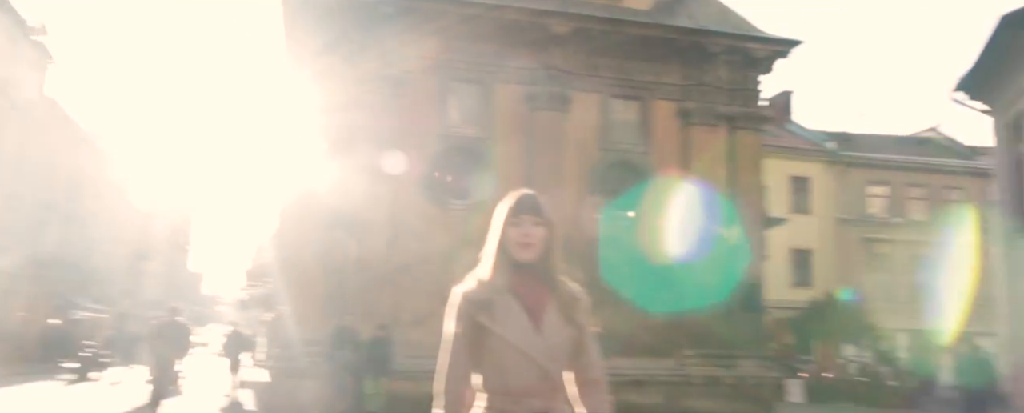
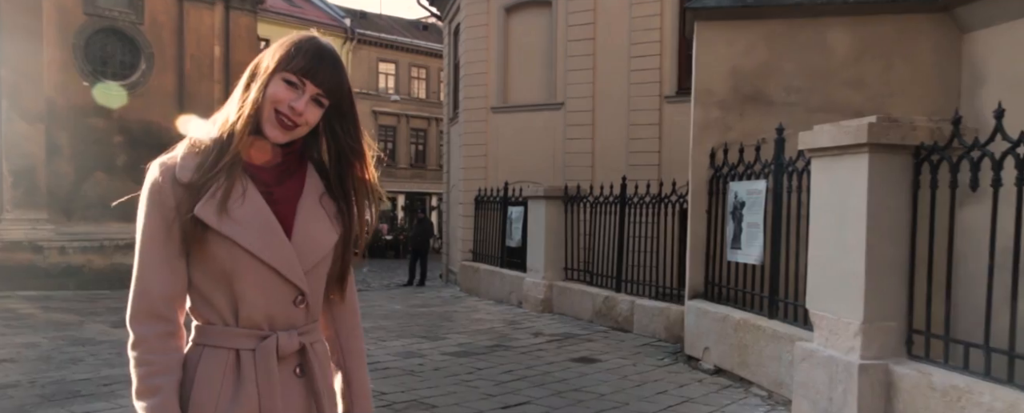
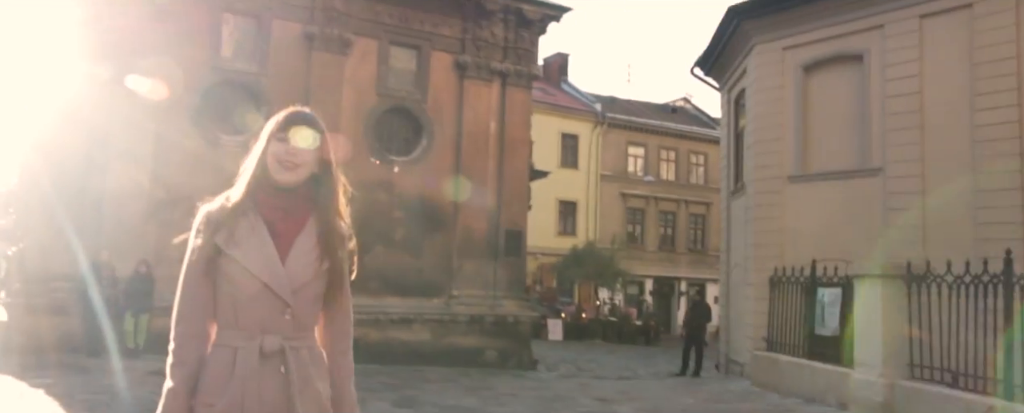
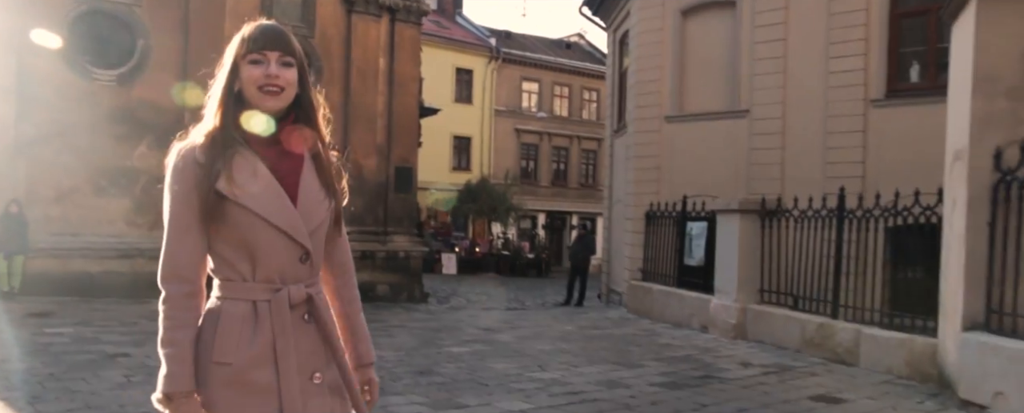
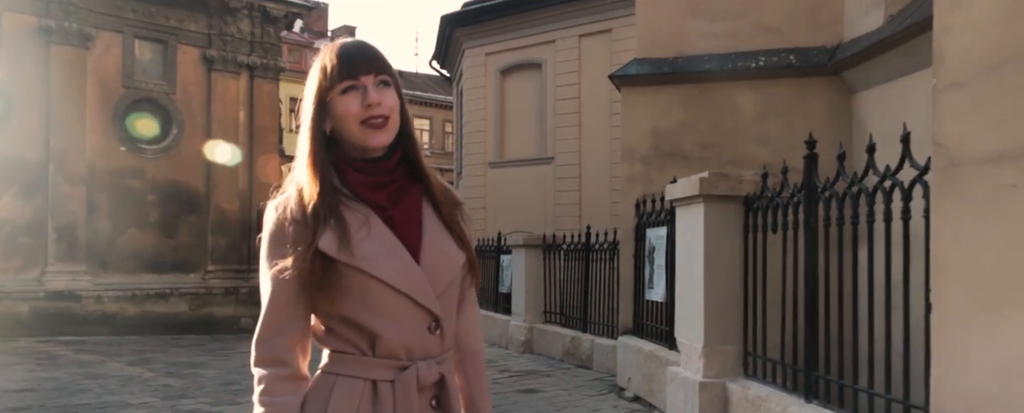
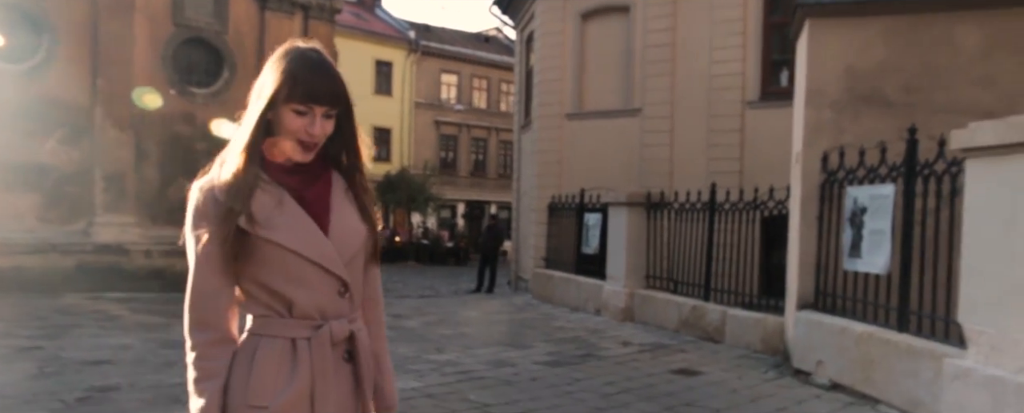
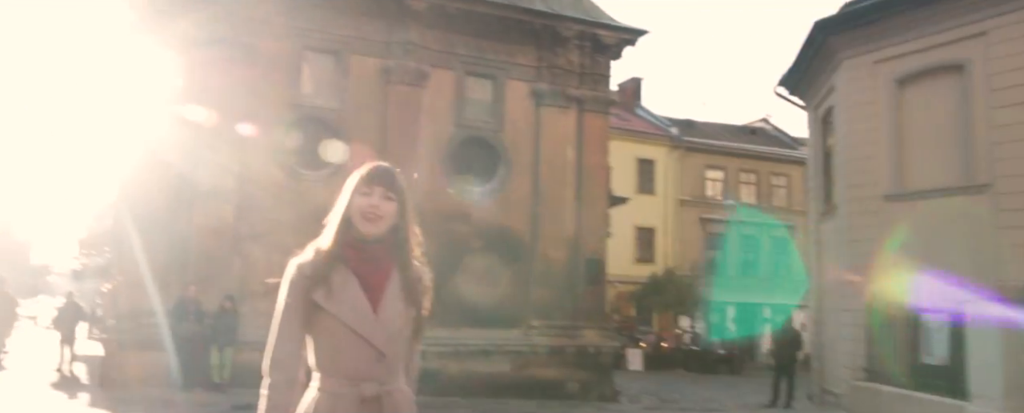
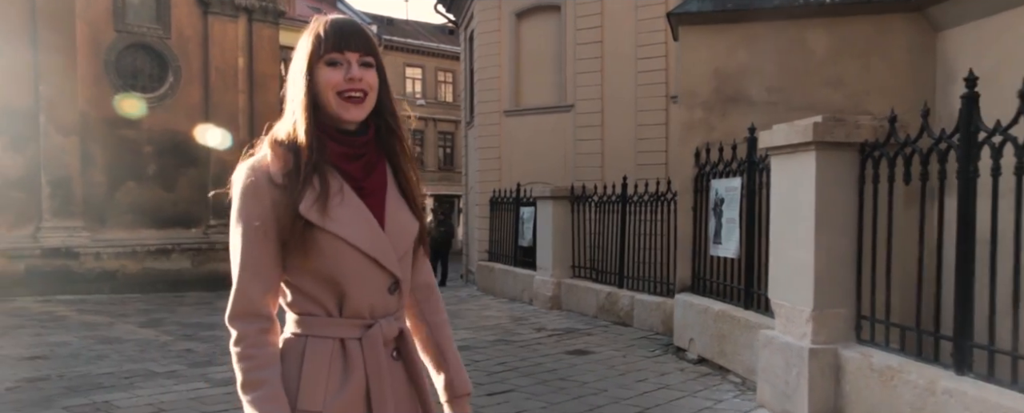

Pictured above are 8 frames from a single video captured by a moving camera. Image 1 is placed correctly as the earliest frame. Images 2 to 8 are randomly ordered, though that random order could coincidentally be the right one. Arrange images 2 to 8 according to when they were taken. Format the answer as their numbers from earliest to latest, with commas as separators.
7, 3, 4, 6, 2, 8, 5
